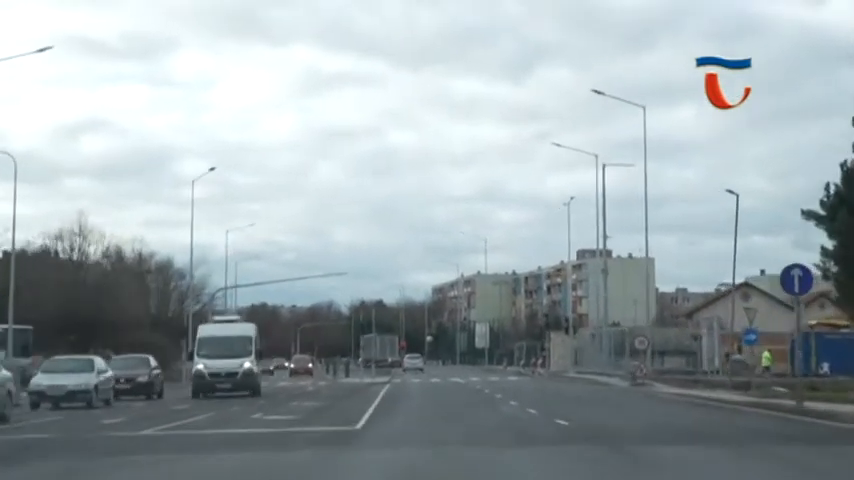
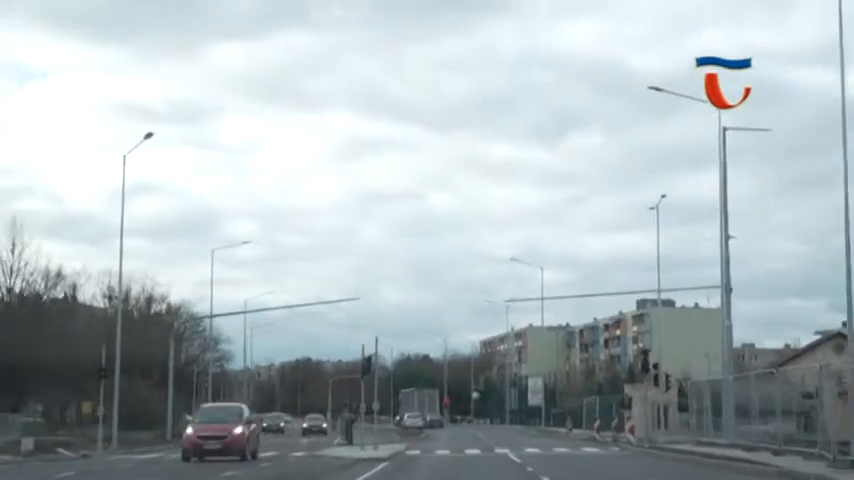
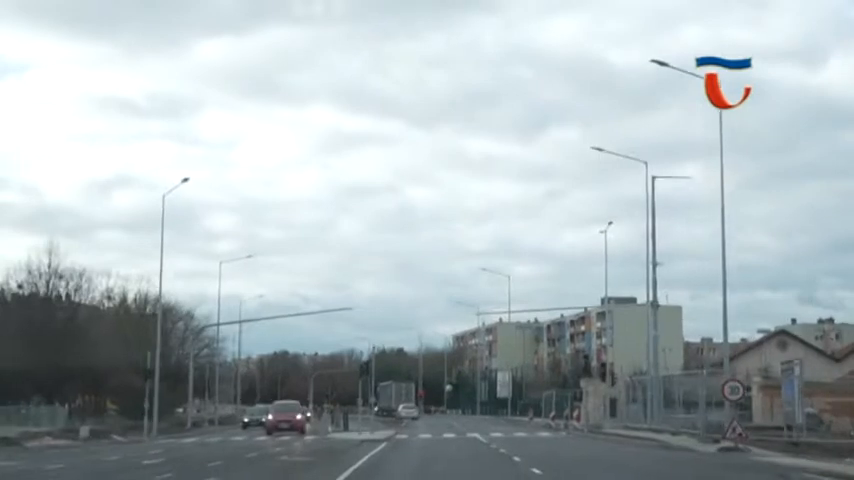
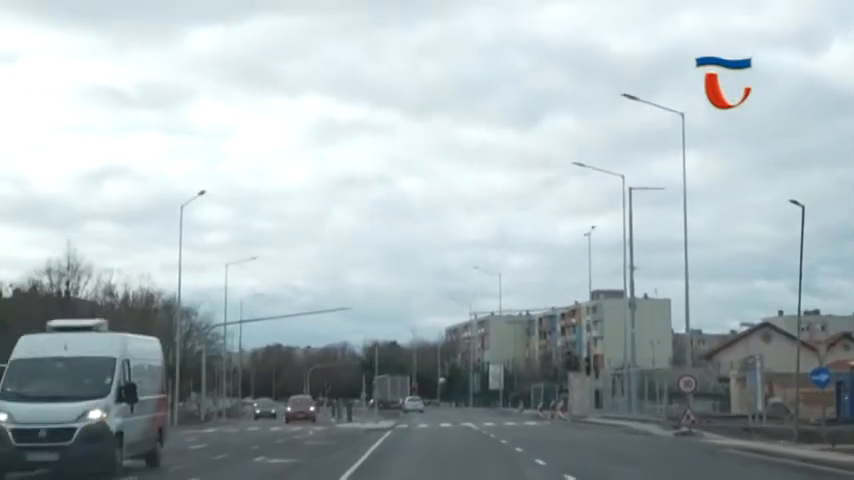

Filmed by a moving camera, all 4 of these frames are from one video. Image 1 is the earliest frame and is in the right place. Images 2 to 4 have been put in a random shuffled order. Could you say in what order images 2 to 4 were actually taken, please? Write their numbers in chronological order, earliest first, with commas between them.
4, 3, 2
